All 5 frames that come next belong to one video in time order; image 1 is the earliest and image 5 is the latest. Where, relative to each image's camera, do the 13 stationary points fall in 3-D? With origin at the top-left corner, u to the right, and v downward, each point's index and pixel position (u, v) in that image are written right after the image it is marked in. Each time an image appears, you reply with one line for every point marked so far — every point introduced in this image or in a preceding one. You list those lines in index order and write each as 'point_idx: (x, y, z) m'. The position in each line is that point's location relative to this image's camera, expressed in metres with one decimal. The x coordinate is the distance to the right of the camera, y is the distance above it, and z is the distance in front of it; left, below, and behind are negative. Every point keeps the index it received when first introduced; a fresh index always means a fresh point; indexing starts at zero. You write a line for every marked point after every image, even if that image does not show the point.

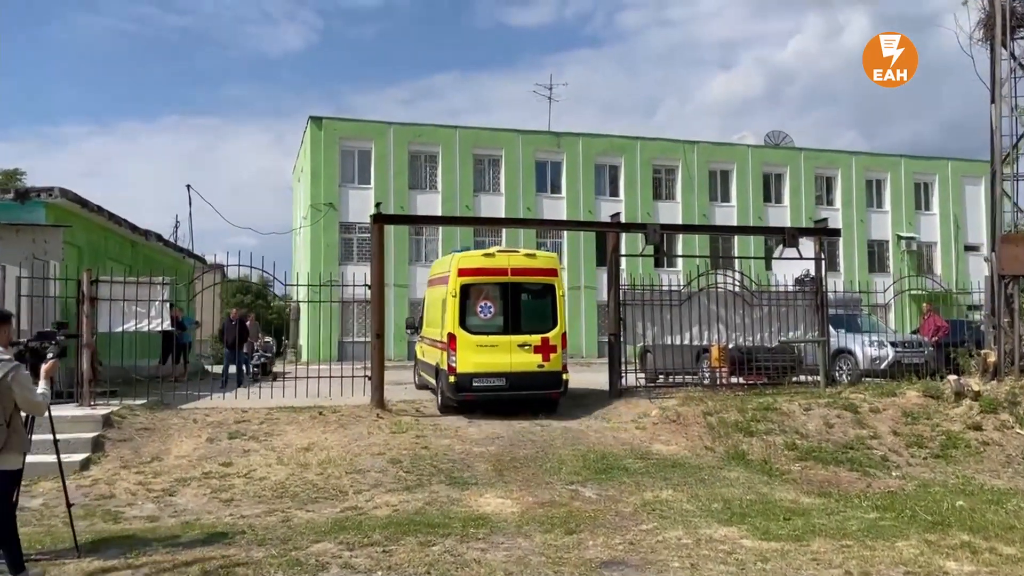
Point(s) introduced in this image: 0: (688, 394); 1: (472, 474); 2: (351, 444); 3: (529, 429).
0: (+2.7, -1.6, +13.0) m
1: (-0.4, -1.9, +8.9) m
2: (-1.9, -1.9, +10.2) m
3: (+0.2, -1.9, +11.3) m
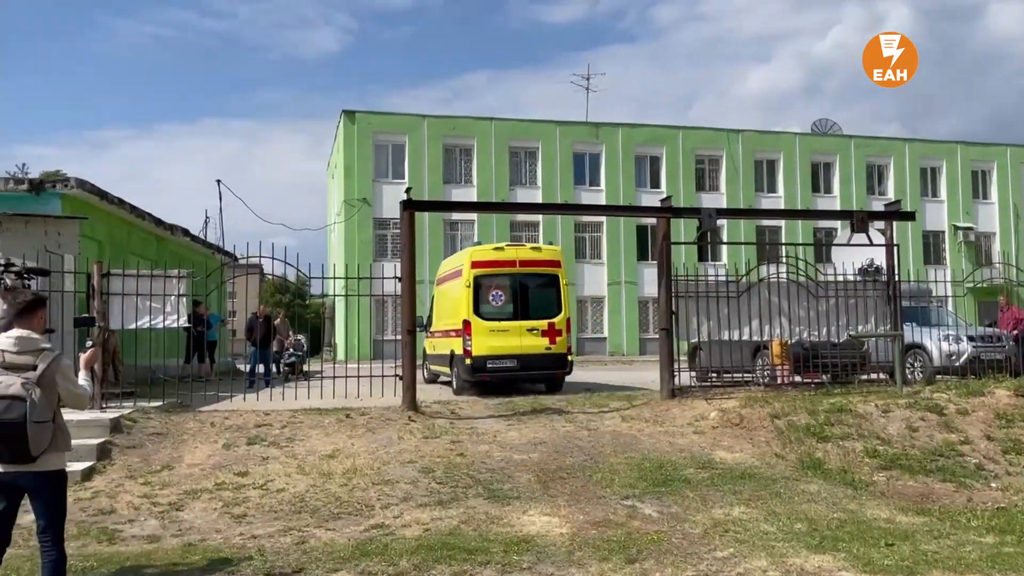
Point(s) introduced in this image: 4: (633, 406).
0: (+3.3, -1.5, +11.9) m
1: (0.0, -1.8, +7.9) m
2: (-1.4, -1.7, +9.2) m
3: (+0.8, -1.8, +10.3) m
4: (+1.8, -1.7, +12.3) m
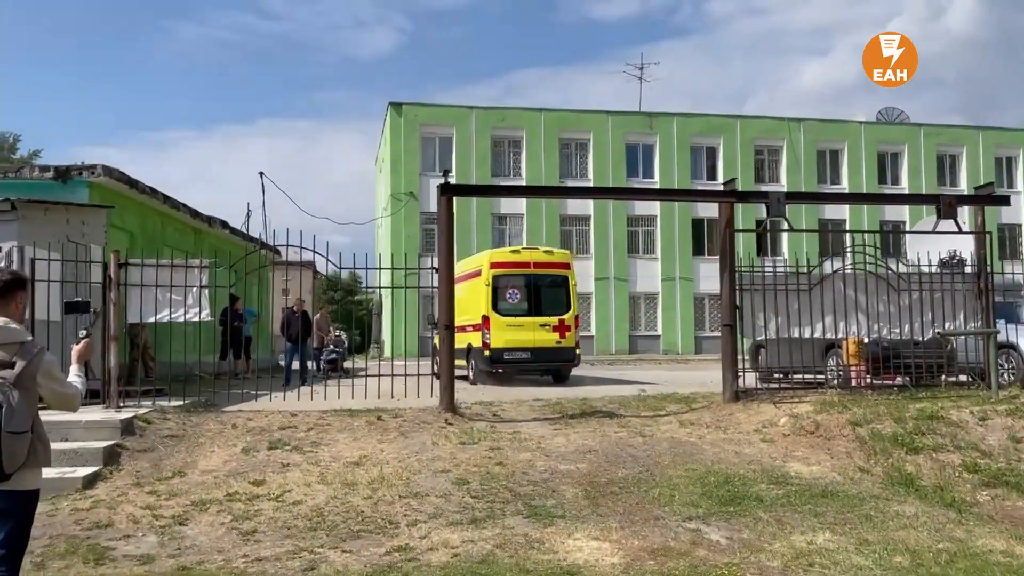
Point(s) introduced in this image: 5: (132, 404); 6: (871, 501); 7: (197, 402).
0: (+3.9, -1.4, +10.7) m
1: (+0.4, -1.7, +6.9) m
2: (-1.0, -1.6, +8.4) m
3: (+1.3, -1.7, +9.3) m
4: (+2.4, -1.6, +11.2) m
5: (-4.5, -1.4, +10.1) m
6: (+2.9, -1.7, +7.0) m
7: (-4.0, -1.5, +11.0) m
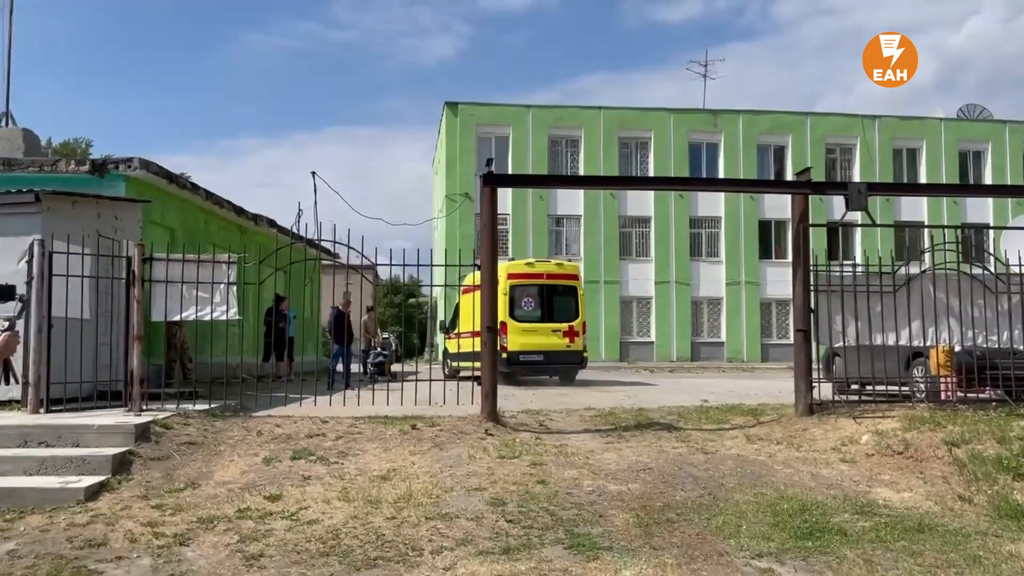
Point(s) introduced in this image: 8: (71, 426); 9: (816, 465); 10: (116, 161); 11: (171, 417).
0: (+4.4, -1.4, +9.5) m
1: (+0.7, -1.7, +6.0) m
2: (-0.6, -1.6, +7.5) m
3: (+1.7, -1.6, +8.3) m
4: (+3.0, -1.6, +10.2) m
5: (-3.9, -1.3, +9.5) m
6: (+3.2, -1.7, +5.9) m
7: (-3.5, -1.4, +10.4) m
8: (-4.1, -1.3, +7.9) m
9: (+2.8, -1.6, +8.0) m
10: (-5.5, +1.8, +11.9) m
11: (-3.5, -1.3, +8.8) m
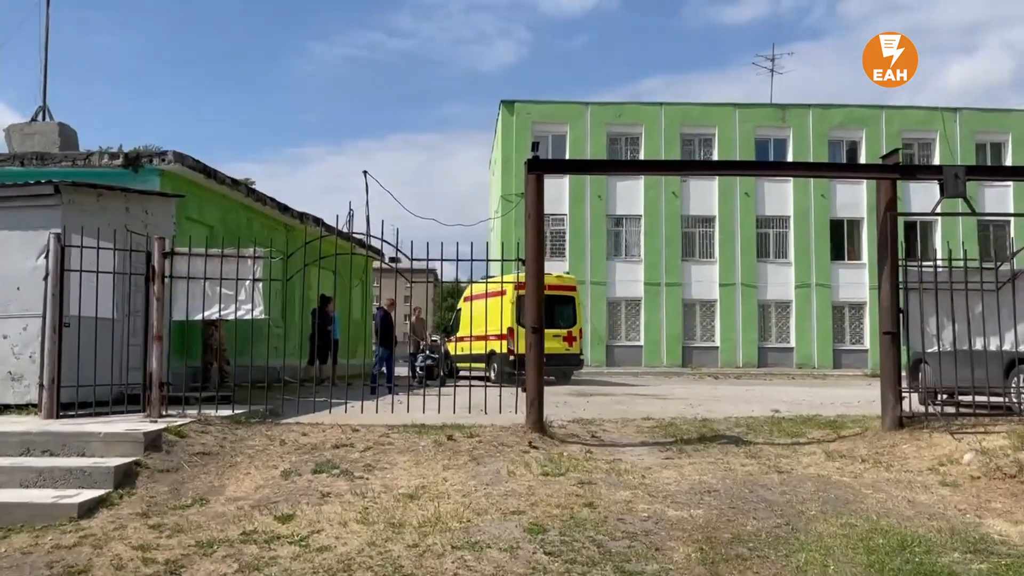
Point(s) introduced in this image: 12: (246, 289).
0: (+4.9, -1.4, +8.3) m
1: (+0.9, -1.6, +5.1) m
2: (-0.3, -1.6, +6.7) m
3: (+2.1, -1.6, +7.2) m
4: (+3.5, -1.6, +9.0) m
5: (-3.5, -1.3, +8.8) m
6: (+3.4, -1.7, +4.7) m
7: (-2.9, -1.4, +9.7) m
8: (-3.7, -1.2, +7.2) m
9: (+3.2, -1.6, +6.9) m
10: (-4.8, +1.8, +11.4) m
11: (-3.1, -1.3, +8.1) m
12: (-2.8, 0.0, +9.1) m
